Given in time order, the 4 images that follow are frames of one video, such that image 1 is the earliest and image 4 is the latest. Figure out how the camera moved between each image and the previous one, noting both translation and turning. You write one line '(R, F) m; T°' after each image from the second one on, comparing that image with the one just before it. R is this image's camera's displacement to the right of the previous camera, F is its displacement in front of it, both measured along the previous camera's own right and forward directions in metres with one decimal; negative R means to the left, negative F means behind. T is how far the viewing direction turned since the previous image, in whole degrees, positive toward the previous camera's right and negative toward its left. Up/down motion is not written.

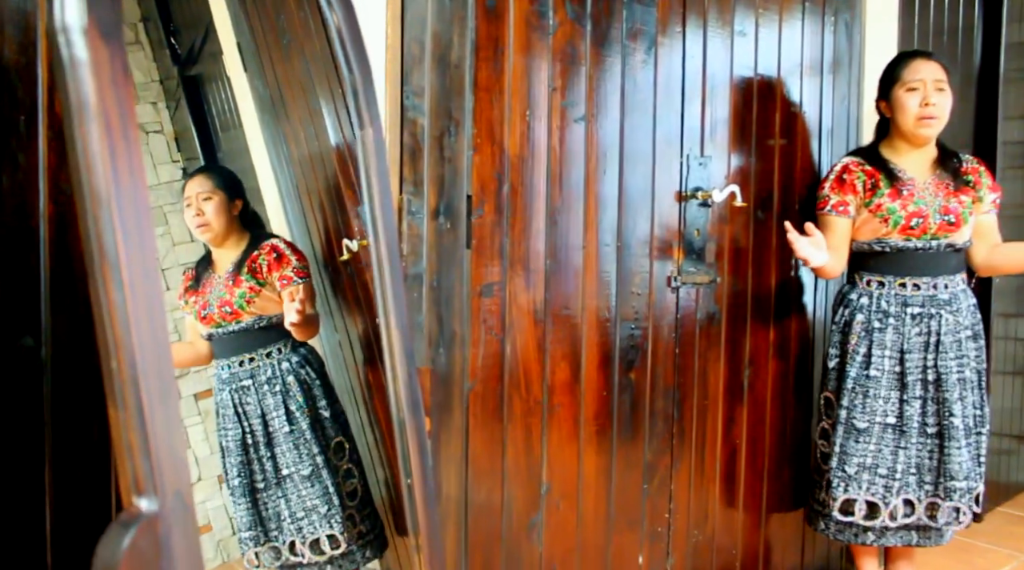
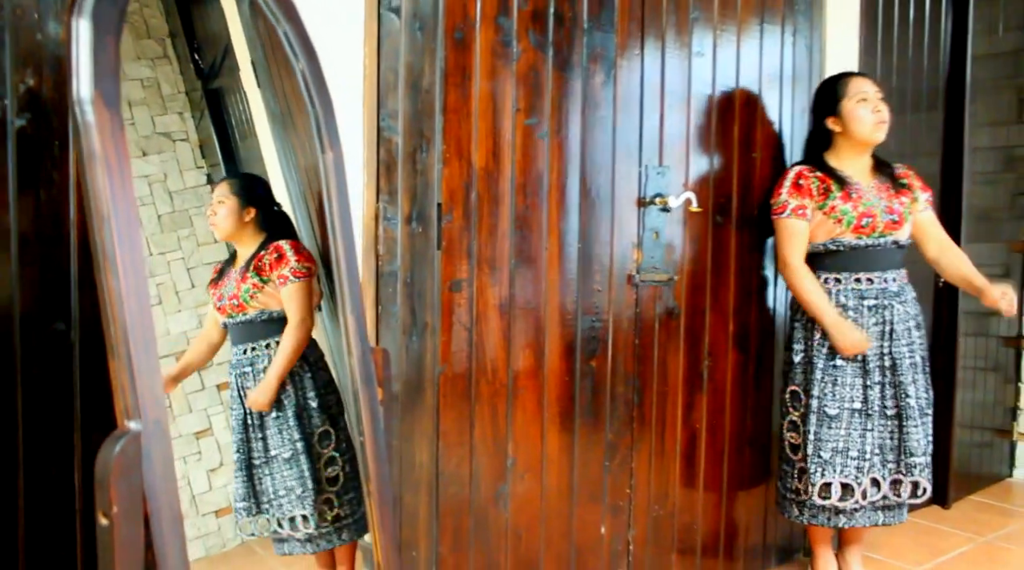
(+0.1, -0.2) m; -2°
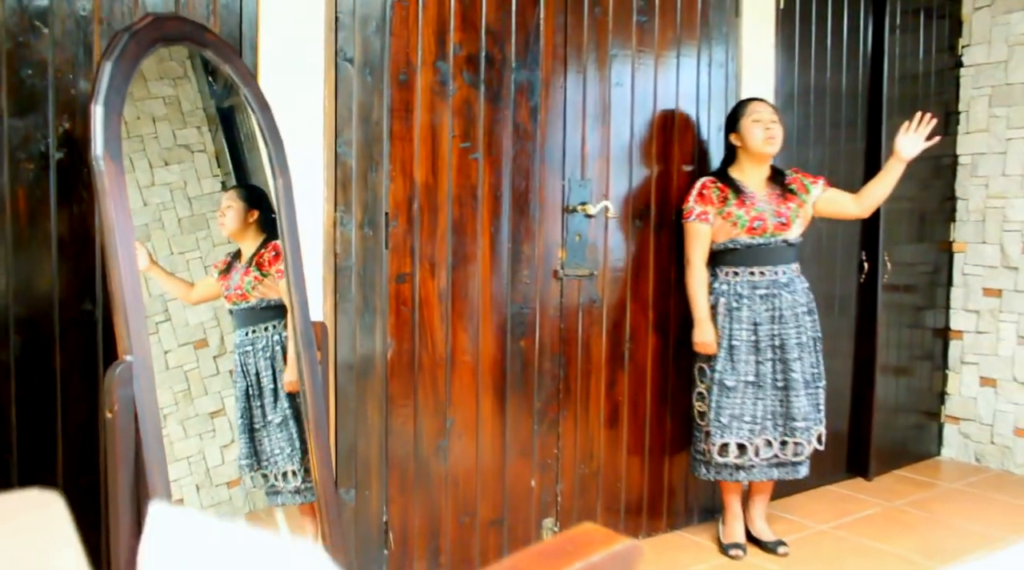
(+0.2, -0.4) m; -2°
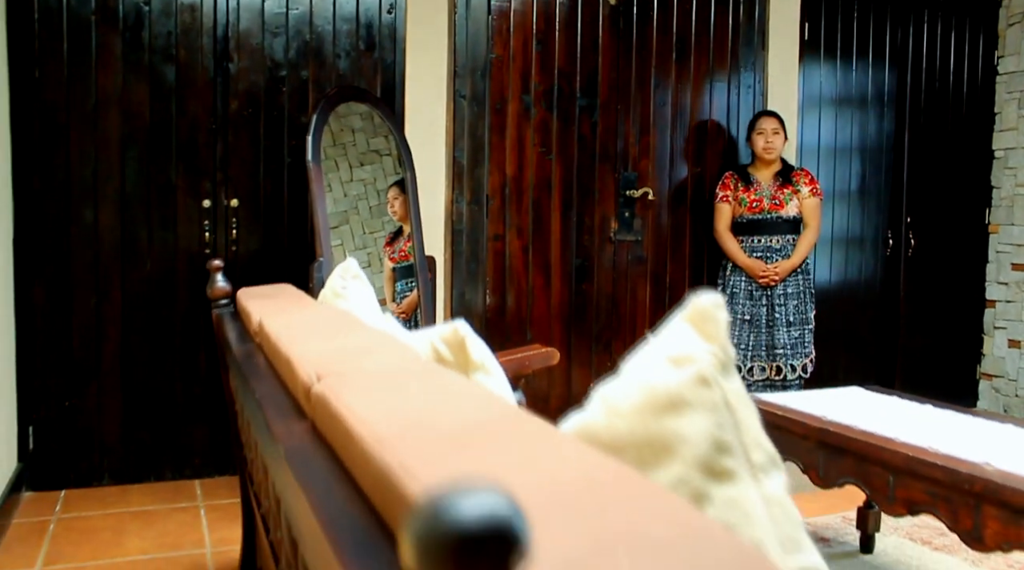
(+0.5, -1.0) m; -13°
